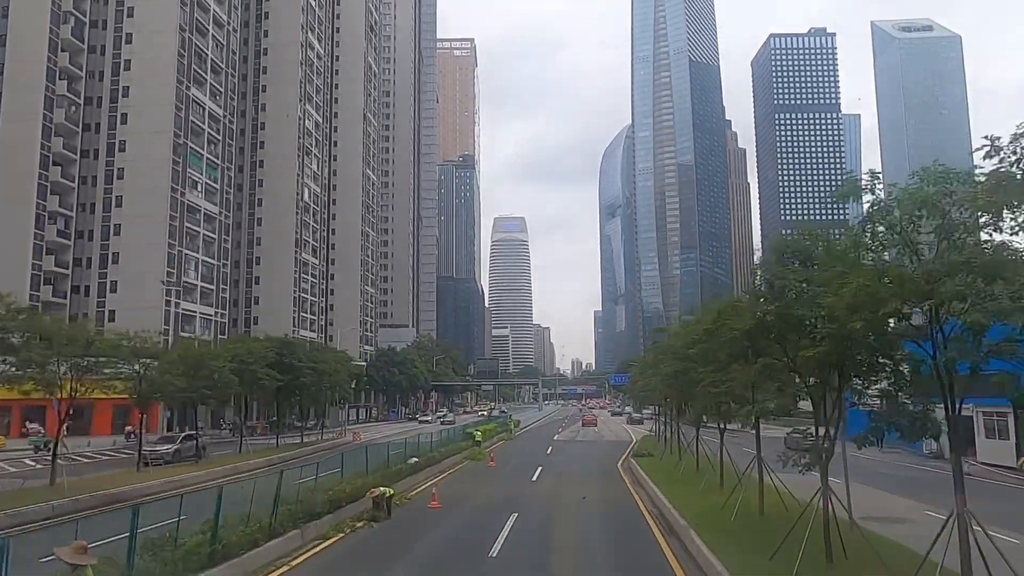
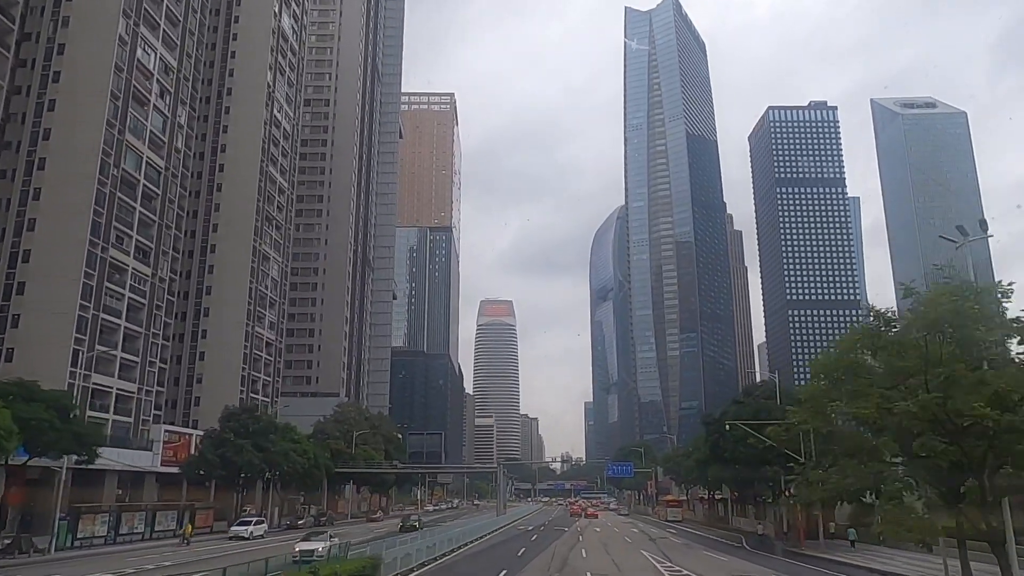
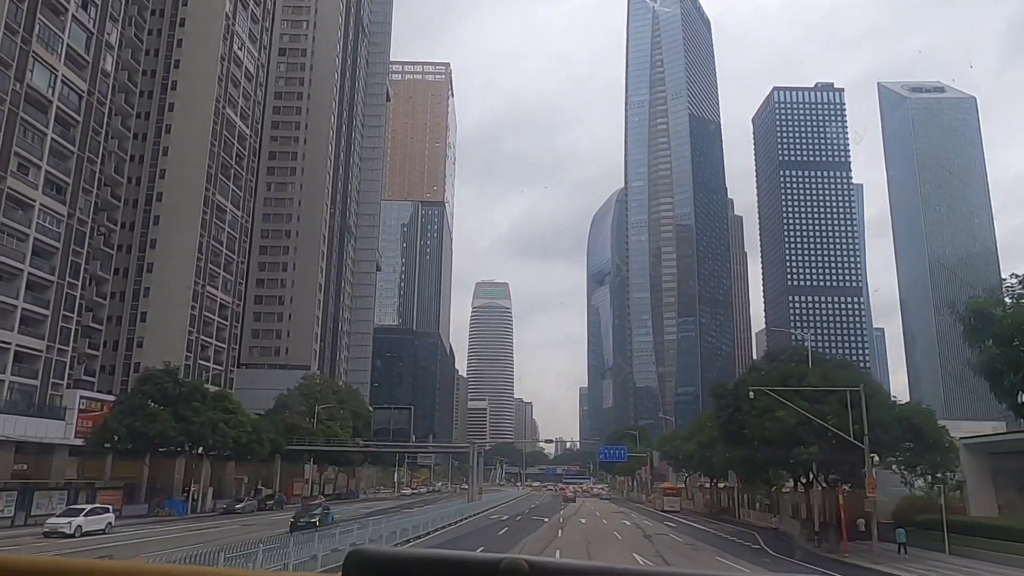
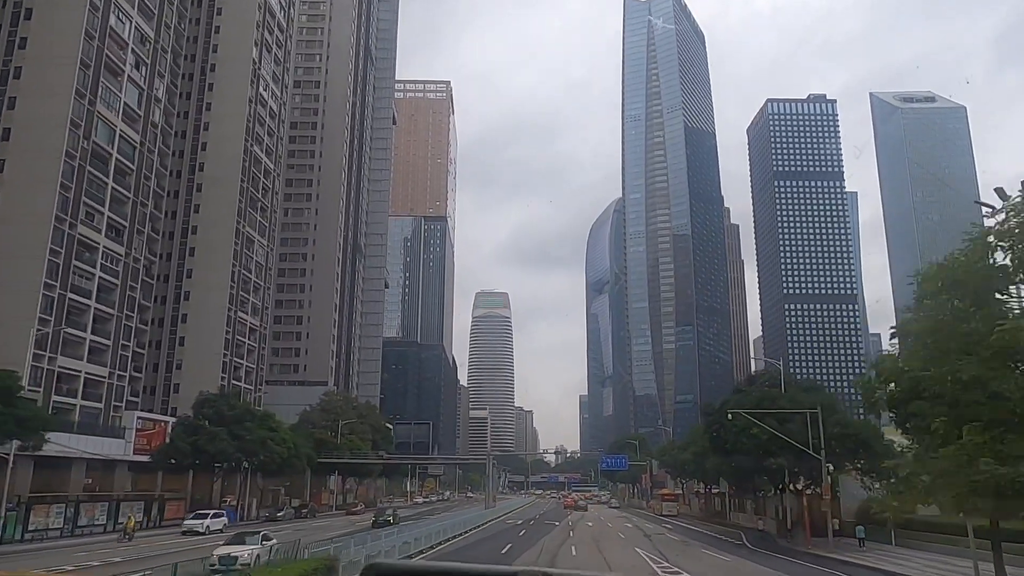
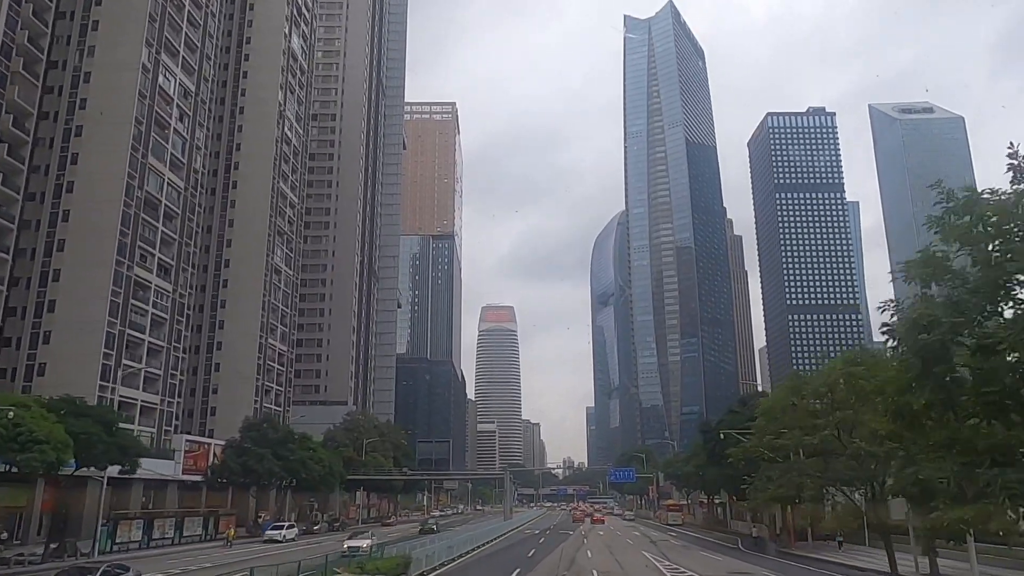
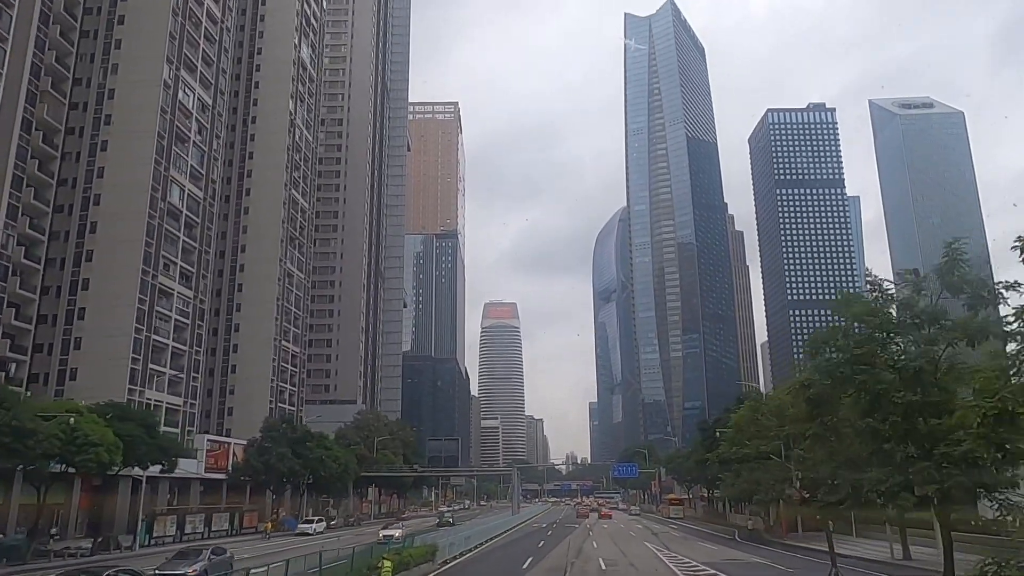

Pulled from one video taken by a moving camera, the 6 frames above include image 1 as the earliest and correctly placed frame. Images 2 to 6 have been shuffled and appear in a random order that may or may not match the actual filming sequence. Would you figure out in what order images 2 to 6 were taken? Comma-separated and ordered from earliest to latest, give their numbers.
6, 5, 2, 4, 3
